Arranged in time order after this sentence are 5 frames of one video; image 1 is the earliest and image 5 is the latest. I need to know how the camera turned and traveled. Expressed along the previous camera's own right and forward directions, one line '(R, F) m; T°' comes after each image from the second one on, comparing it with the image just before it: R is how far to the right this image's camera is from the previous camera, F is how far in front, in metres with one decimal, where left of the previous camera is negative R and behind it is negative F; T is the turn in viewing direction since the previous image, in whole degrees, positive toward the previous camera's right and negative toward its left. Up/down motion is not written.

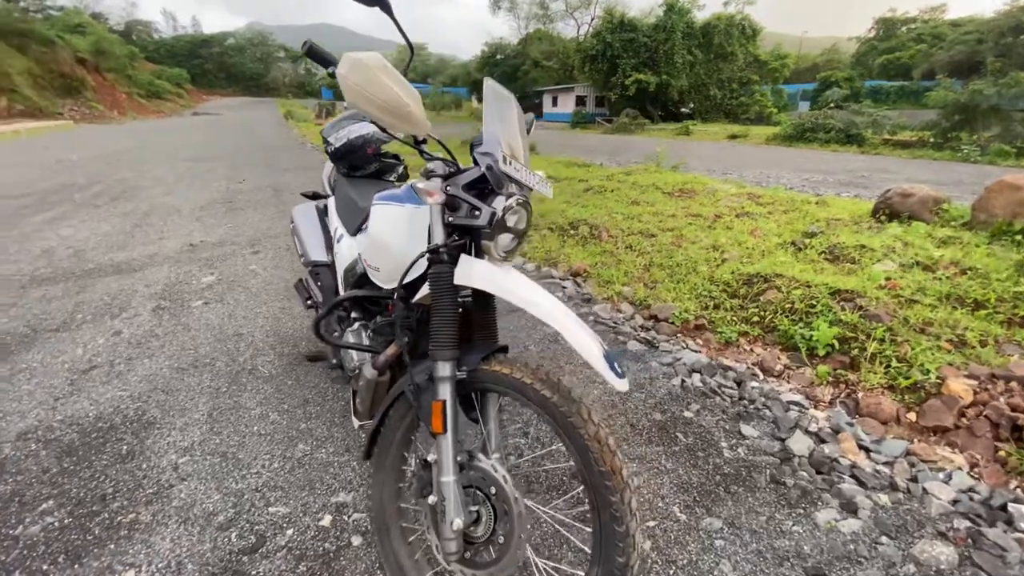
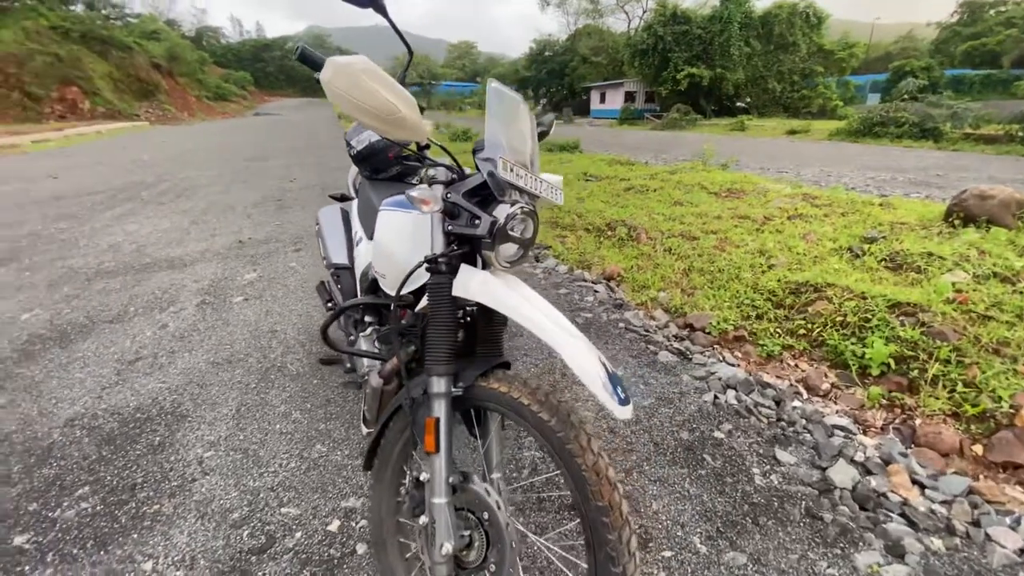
(+0.1, +0.1) m; -5°
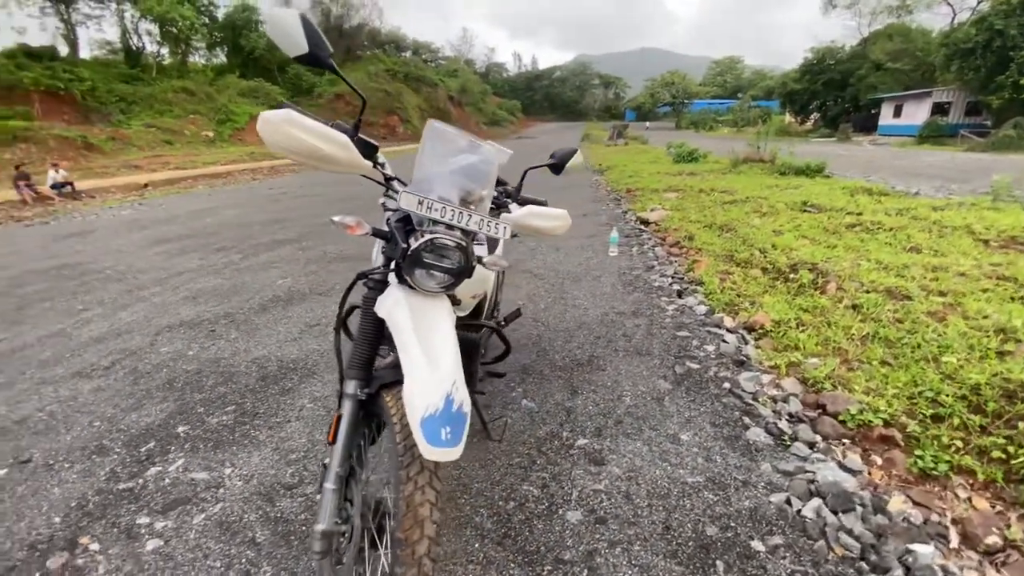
(+0.9, +0.2) m; -27°
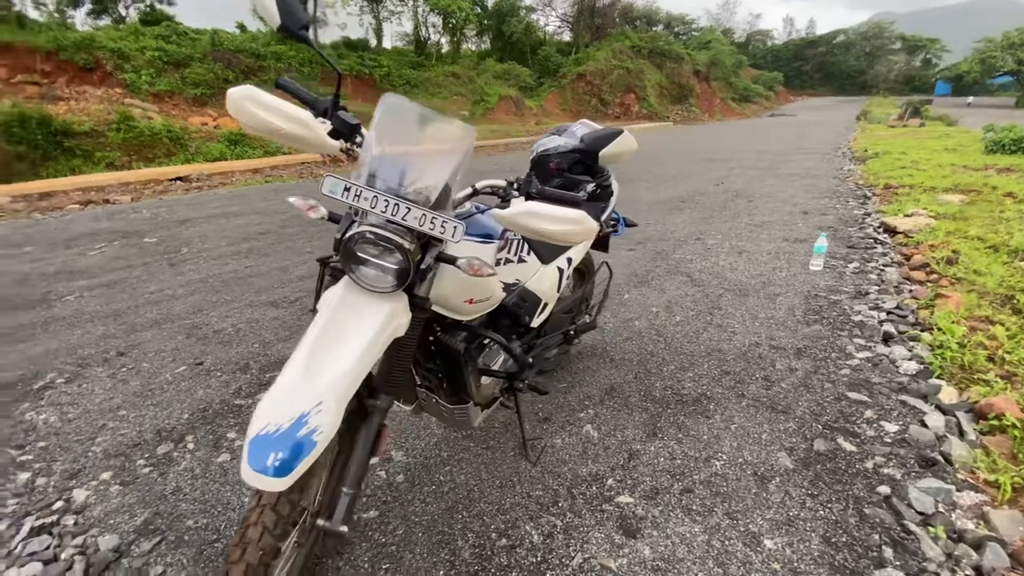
(+0.7, +0.5) m; -25°
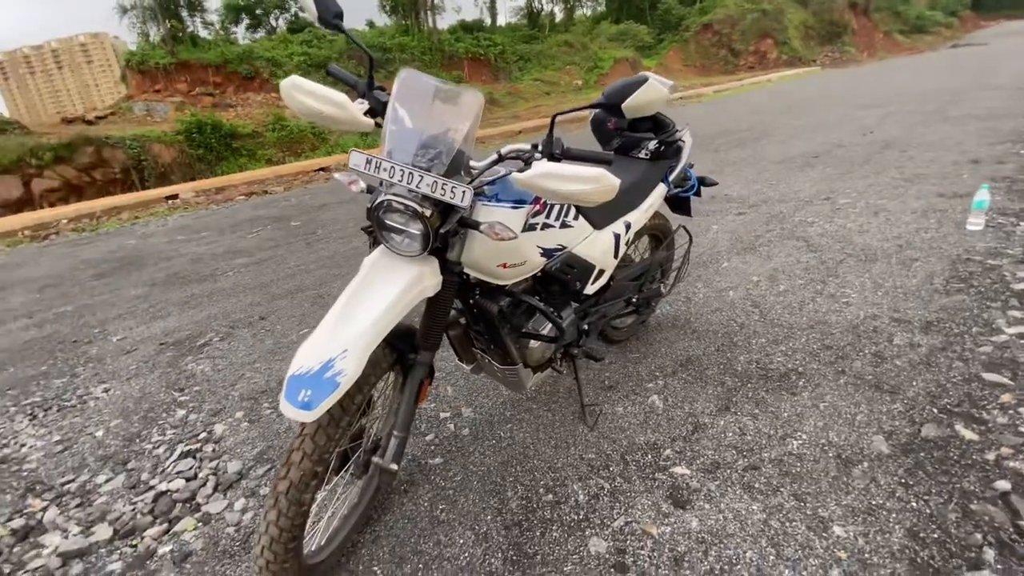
(+0.3, 0.0) m; -14°
